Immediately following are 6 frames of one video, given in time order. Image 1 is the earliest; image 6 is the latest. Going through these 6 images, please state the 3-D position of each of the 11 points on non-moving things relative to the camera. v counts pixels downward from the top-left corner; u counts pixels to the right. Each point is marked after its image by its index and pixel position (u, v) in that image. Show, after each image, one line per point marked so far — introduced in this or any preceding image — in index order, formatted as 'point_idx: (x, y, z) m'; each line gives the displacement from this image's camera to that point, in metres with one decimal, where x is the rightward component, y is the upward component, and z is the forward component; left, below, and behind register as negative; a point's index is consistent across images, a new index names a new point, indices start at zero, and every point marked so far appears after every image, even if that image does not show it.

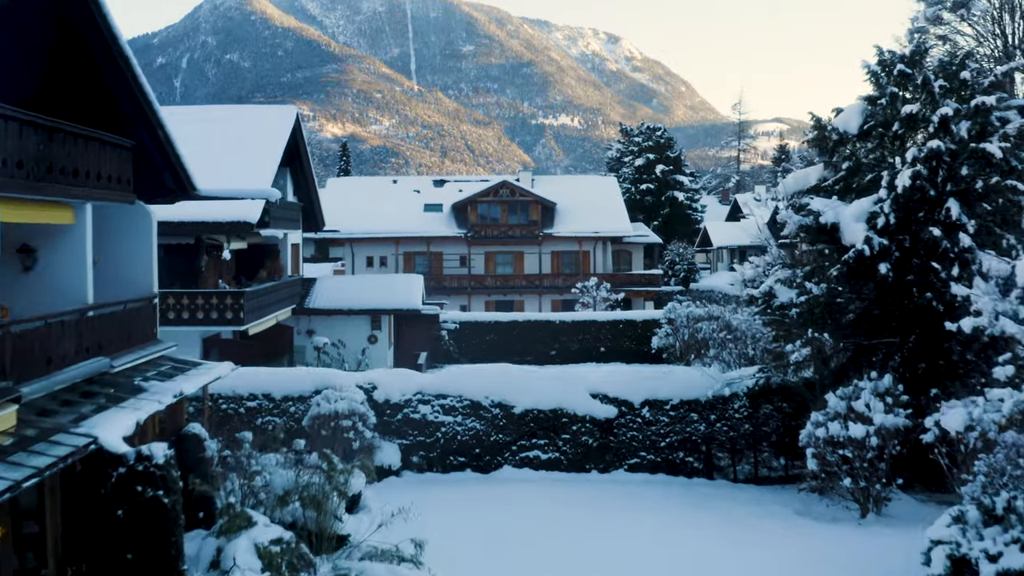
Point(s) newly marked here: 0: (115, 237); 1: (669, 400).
0: (-4.5, +0.6, +14.7) m
1: (+2.1, -1.5, +17.2) m
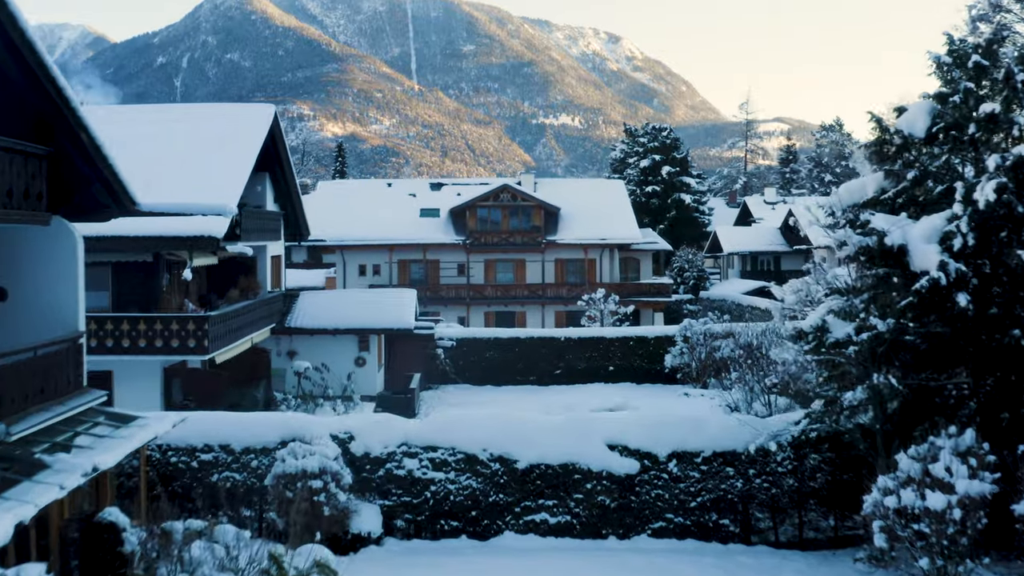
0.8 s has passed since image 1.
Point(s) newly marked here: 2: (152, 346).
0: (-4.5, +0.2, +12.1) m
1: (+2.1, -1.8, +14.6) m
2: (-5.3, -0.8, +18.9) m
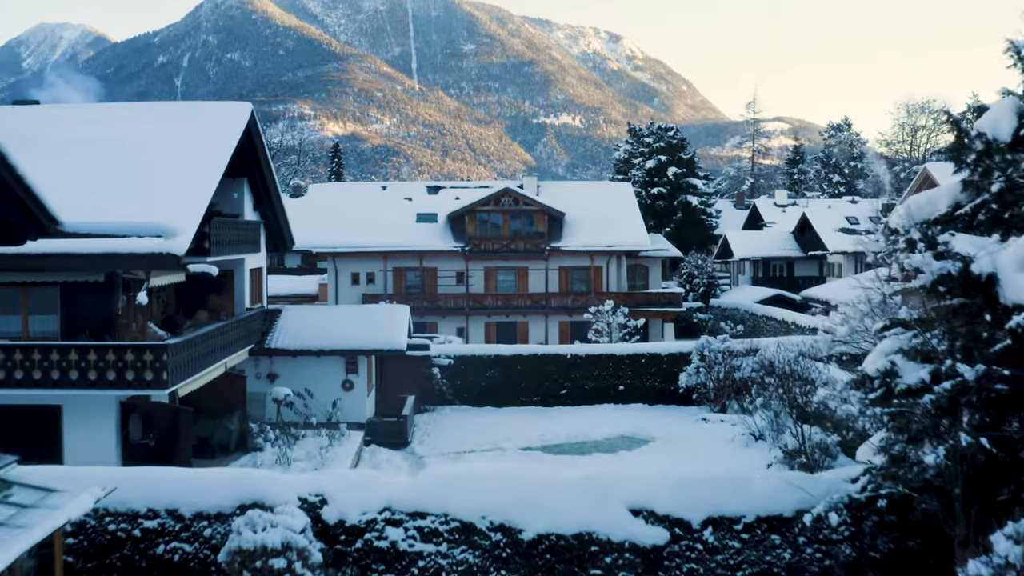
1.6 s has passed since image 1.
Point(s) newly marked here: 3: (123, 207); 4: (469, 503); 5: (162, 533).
0: (-4.4, -0.1, +9.8) m
1: (+2.1, -2.1, +12.2) m
2: (-5.2, -1.2, +16.6) m
3: (-5.2, +1.1, +17.3) m
4: (-0.4, -2.0, +12.1) m
5: (-3.2, -2.3, +12.0) m
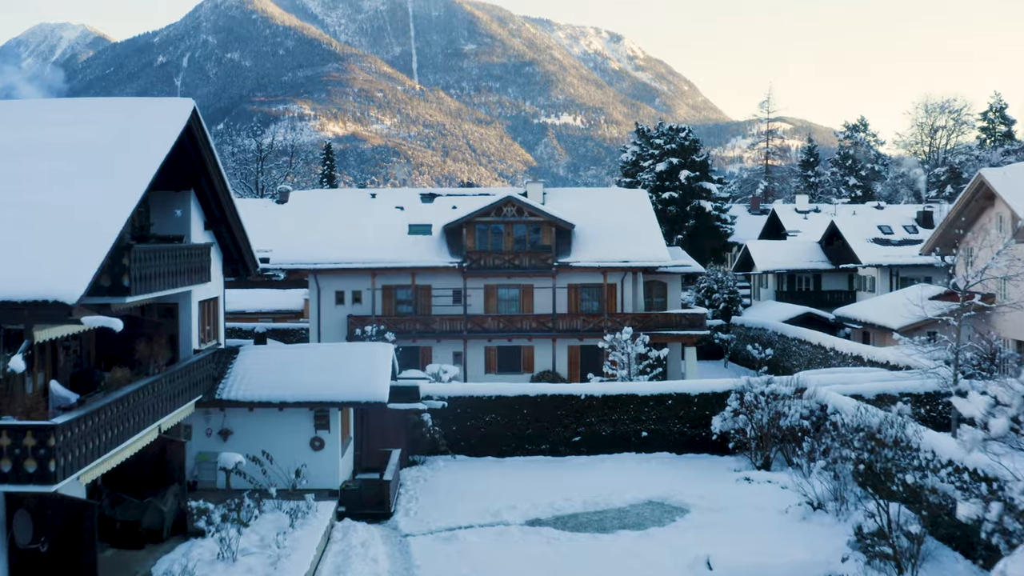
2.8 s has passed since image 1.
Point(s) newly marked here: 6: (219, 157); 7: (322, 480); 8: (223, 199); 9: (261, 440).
0: (-4.3, -0.6, +5.5) m
1: (+2.2, -2.7, +7.9) m
2: (-5.1, -1.7, +12.3) m
3: (-5.1, +0.5, +13.0) m
4: (-0.3, -2.5, +7.8) m
5: (-3.2, -2.8, +7.7) m
6: (-4.2, +1.9, +18.6) m
7: (-2.8, -2.9, +19.4) m
8: (-4.4, +1.3, +19.6) m
9: (-3.7, -2.2, +19.4) m
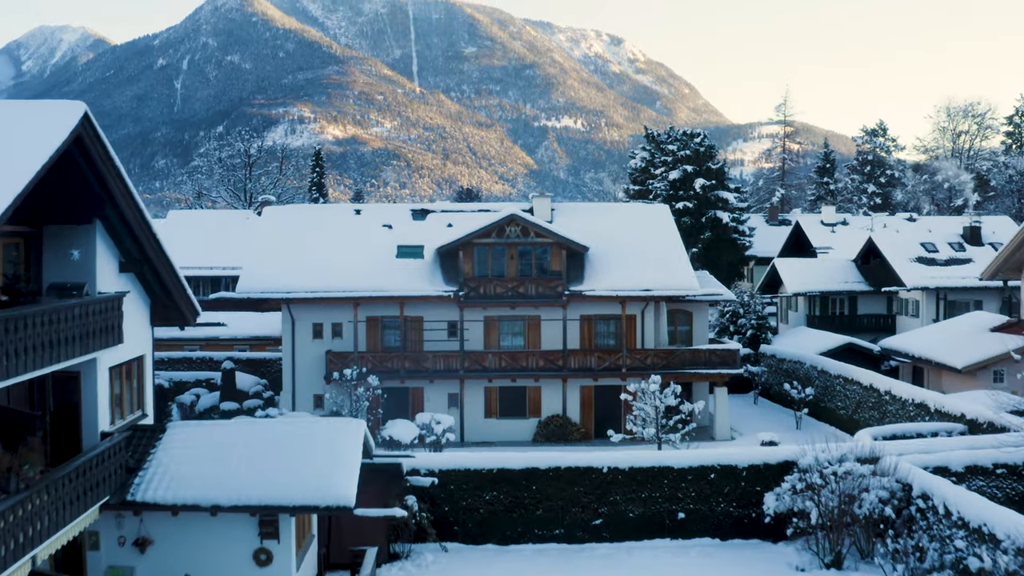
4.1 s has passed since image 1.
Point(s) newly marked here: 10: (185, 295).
0: (-4.3, -1.3, +0.8) m
1: (+2.3, -3.4, +3.2) m
2: (-5.0, -2.4, +7.6) m
3: (-5.0, -0.2, +8.3) m
4: (-0.2, -3.3, +3.1) m
5: (-3.1, -3.5, +3.0) m
6: (-4.1, +1.2, +13.9) m
7: (-2.7, -3.6, +14.7) m
8: (-4.3, +0.6, +14.9) m
9: (-3.6, -3.0, +14.7) m
10: (-4.3, -0.2, +17.1) m
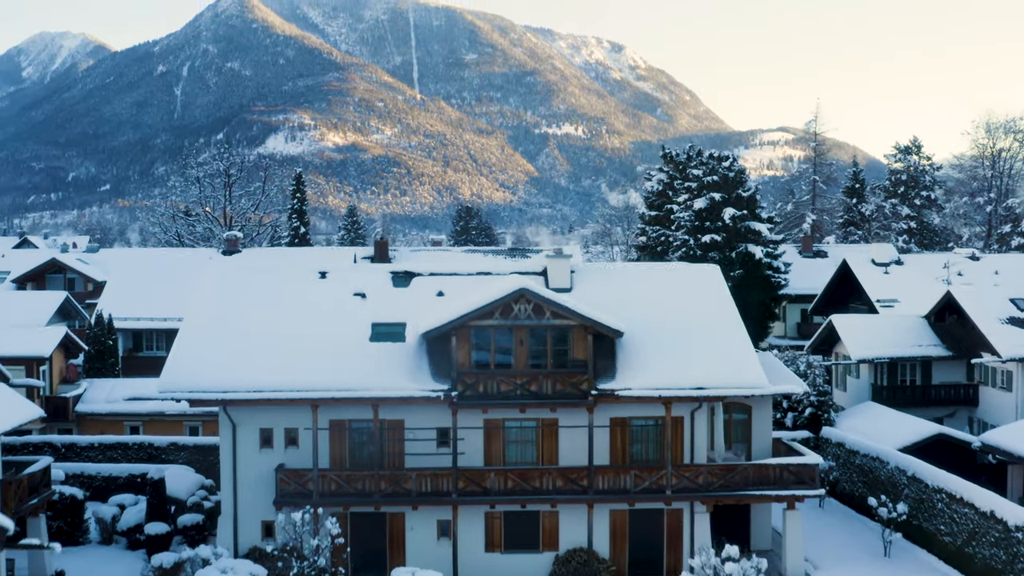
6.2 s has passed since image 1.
0: (-4.1, -2.9, -6.6) m
1: (+2.5, -5.0, -4.2) m
2: (-4.9, -4.1, +0.2) m
3: (-4.8, -1.8, +0.9) m
4: (-0.1, -4.9, -4.3) m
5: (-2.9, -5.1, -4.4) m
6: (-4.0, -0.5, +6.5) m
7: (-2.6, -5.3, +7.3) m
8: (-4.1, -1.1, +7.5) m
9: (-3.5, -4.6, +7.3) m
10: (-4.1, -1.9, +9.7) m
